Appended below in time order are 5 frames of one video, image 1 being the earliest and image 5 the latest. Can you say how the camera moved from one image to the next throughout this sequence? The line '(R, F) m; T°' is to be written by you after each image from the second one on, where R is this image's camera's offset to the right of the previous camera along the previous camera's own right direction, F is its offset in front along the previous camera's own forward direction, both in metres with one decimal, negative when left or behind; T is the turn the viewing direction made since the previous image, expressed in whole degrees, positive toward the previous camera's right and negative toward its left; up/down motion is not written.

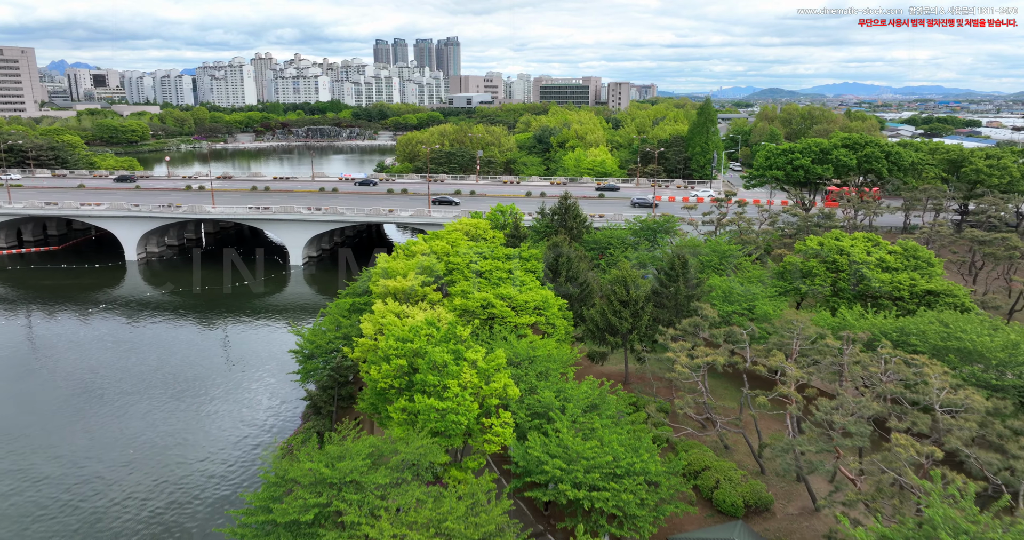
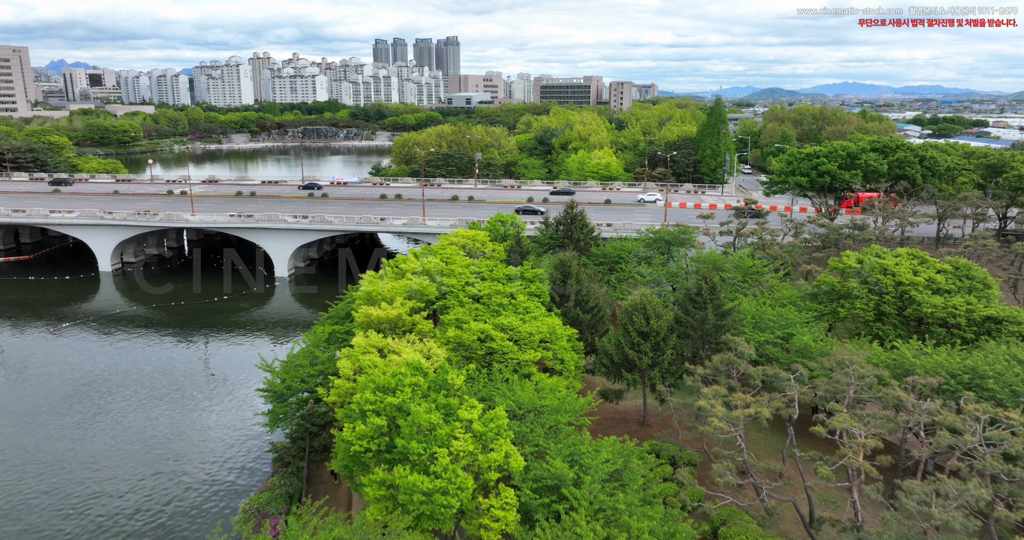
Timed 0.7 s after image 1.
(-0.1, +4.3) m; 0°
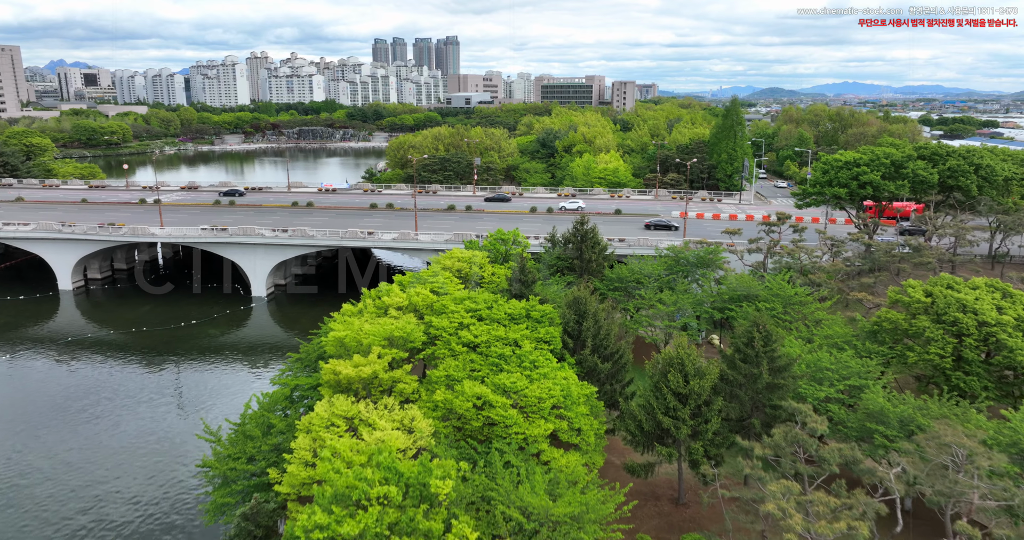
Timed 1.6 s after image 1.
(-0.1, +5.6) m; 0°
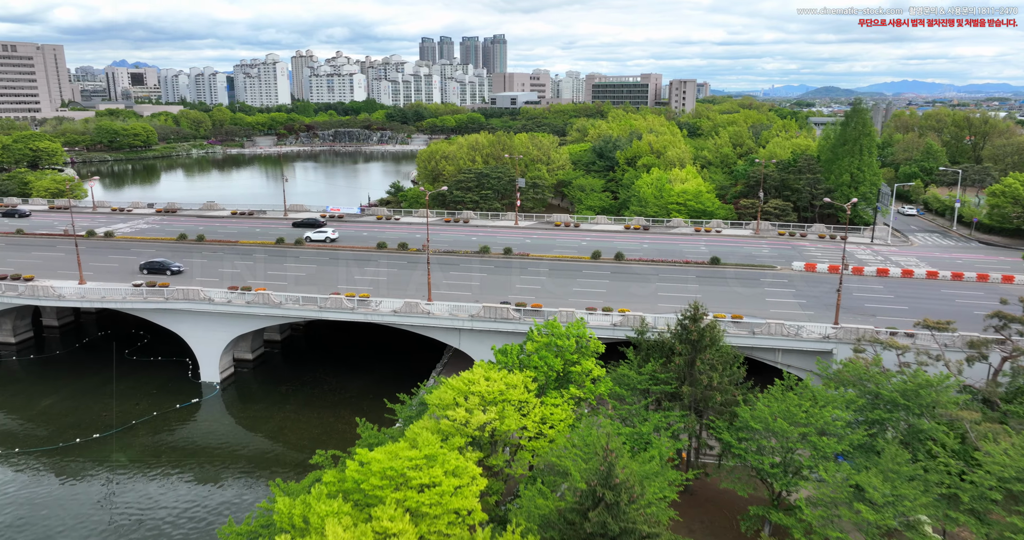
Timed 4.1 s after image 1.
(-0.7, +16.7) m; -4°
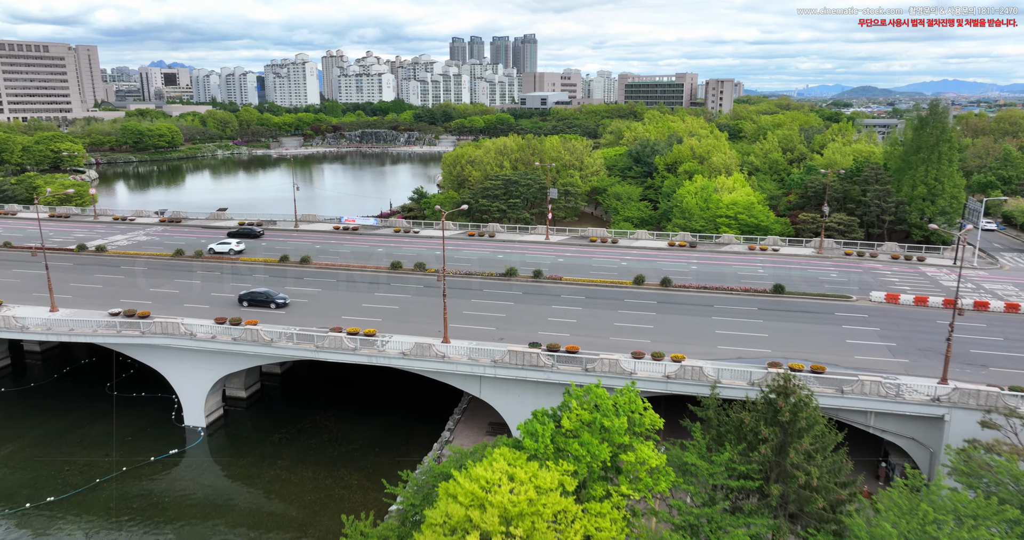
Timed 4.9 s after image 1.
(-0.1, +5.6) m; -2°
